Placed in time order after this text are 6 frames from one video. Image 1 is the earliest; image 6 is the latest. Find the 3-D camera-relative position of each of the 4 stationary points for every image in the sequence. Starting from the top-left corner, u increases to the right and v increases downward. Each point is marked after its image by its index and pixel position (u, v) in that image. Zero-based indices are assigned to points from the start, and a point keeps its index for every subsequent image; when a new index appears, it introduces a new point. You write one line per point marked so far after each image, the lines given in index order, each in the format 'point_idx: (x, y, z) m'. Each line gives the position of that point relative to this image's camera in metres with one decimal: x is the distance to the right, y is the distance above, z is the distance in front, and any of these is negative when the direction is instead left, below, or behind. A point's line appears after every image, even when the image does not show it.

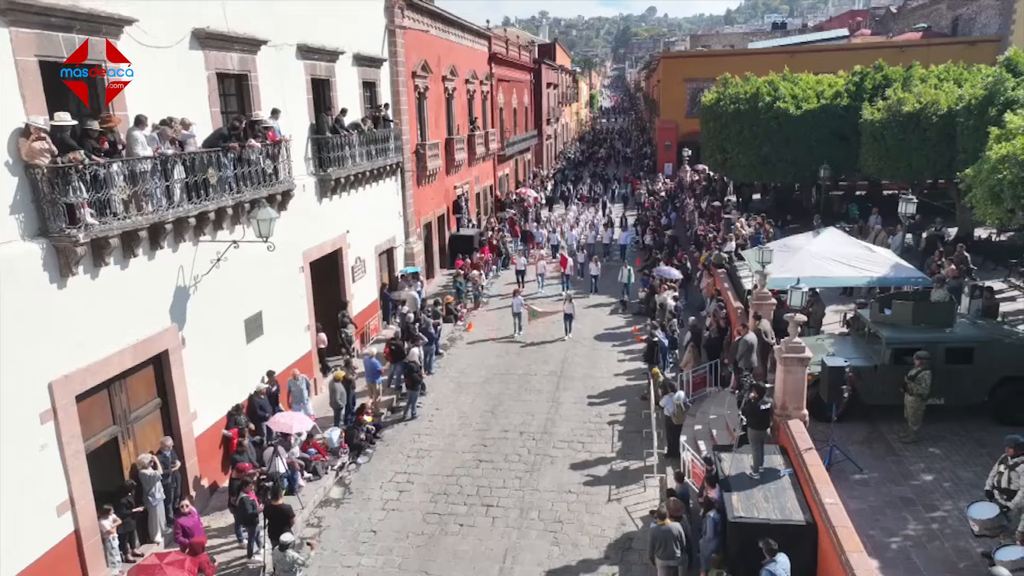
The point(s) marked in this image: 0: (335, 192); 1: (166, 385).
0: (-3.8, +2.1, +15.2) m
1: (-4.8, -1.4, +9.8) m
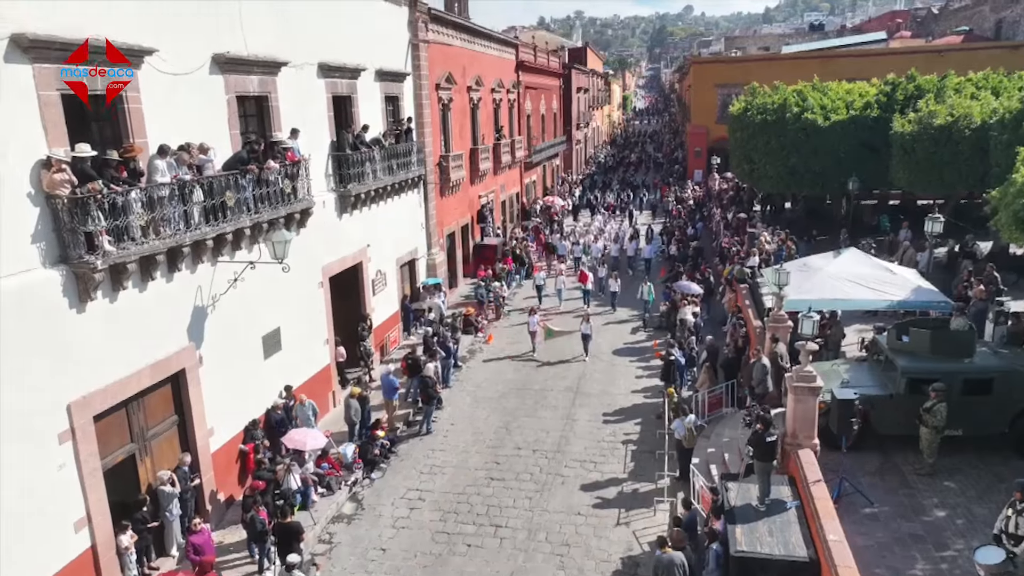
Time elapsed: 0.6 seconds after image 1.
0: (-3.4, +1.8, +15.4) m
1: (-4.7, -1.7, +10.1) m
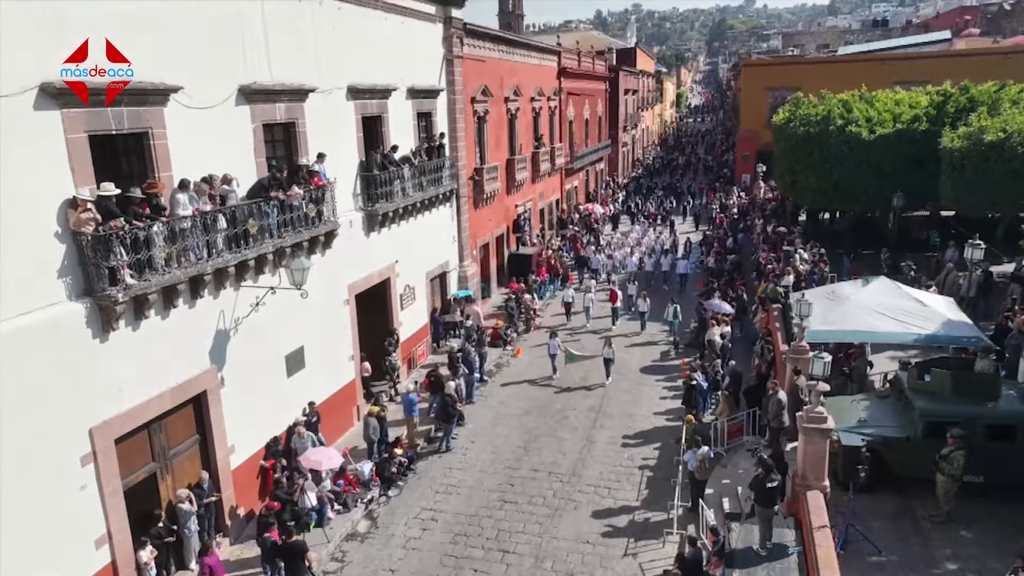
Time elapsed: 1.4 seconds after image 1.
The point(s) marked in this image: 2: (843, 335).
0: (-2.9, +1.4, +15.7) m
1: (-4.6, -2.0, +10.5) m
2: (+5.7, -0.8, +12.0) m
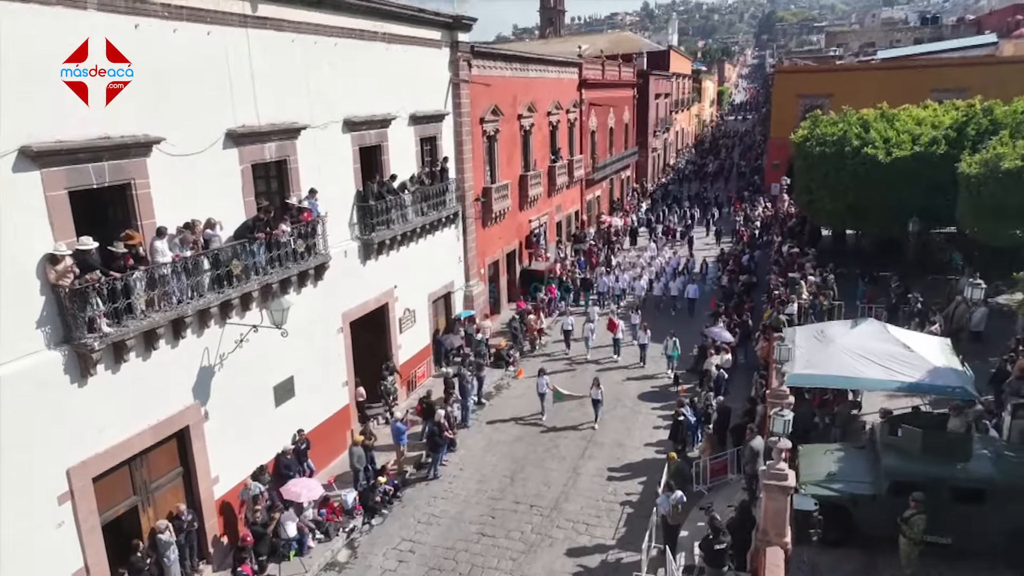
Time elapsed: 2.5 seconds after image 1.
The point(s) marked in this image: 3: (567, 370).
0: (-3.0, +0.8, +16.0) m
1: (-5.0, -2.6, +11.0) m
2: (+5.3, -1.6, +11.9) m
3: (+1.5, -2.2, +19.0) m
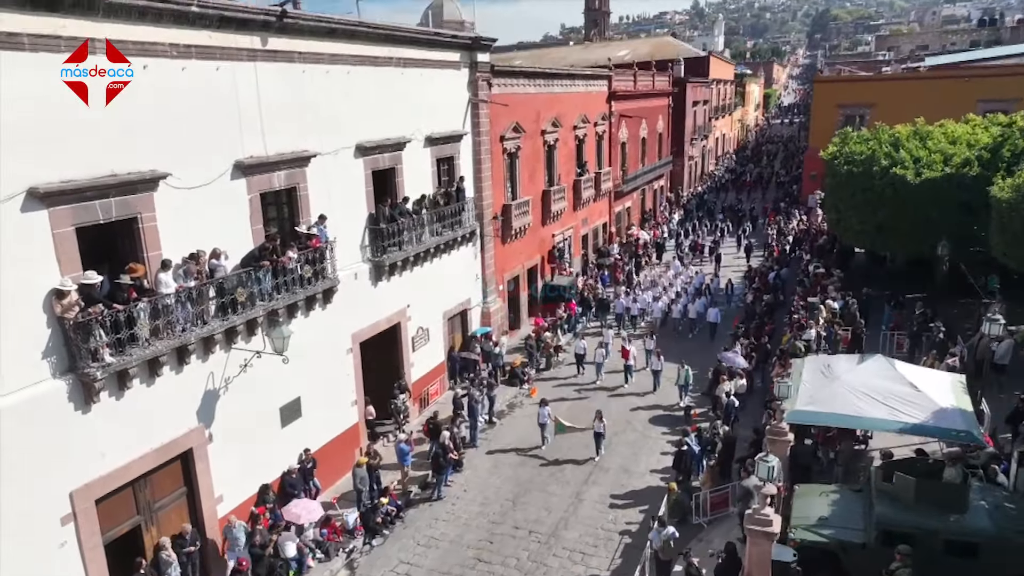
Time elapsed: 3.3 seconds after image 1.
0: (-2.8, +0.3, +16.3) m
1: (-5.2, -3.1, +11.4) m
2: (+5.2, -2.2, +11.7) m
3: (+1.8, -2.8, +19.0) m
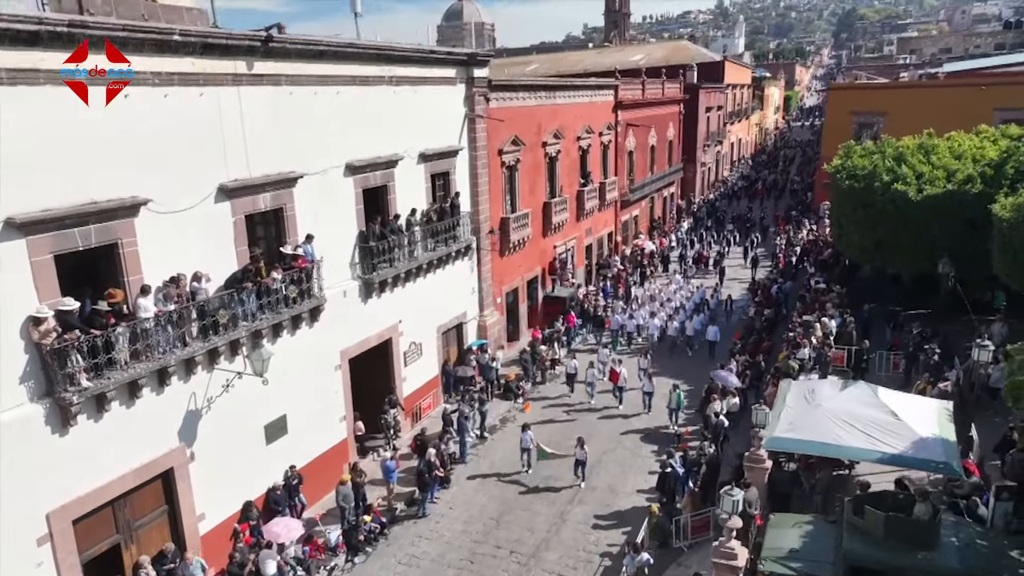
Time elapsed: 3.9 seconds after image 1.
0: (-3.0, 0.0, +16.5) m
1: (-5.6, -3.4, +11.6) m
2: (+4.8, -2.6, +11.6) m
3: (+1.6, -3.2, +19.0) m
